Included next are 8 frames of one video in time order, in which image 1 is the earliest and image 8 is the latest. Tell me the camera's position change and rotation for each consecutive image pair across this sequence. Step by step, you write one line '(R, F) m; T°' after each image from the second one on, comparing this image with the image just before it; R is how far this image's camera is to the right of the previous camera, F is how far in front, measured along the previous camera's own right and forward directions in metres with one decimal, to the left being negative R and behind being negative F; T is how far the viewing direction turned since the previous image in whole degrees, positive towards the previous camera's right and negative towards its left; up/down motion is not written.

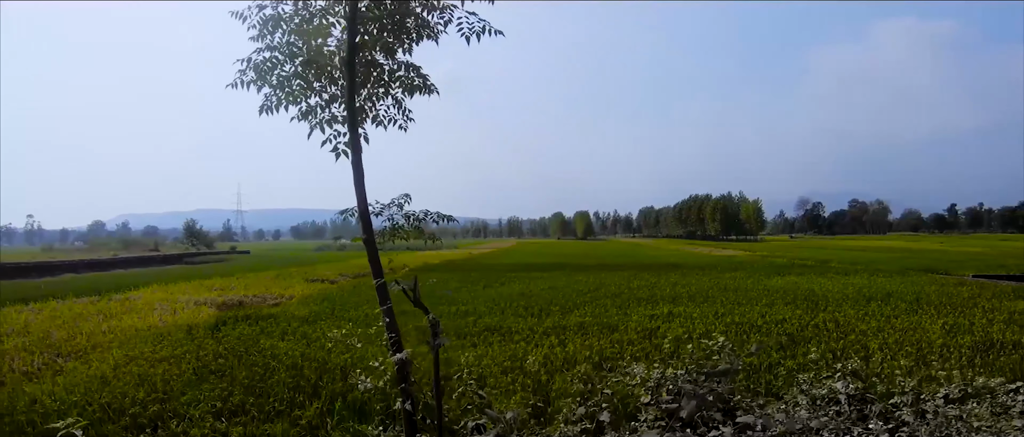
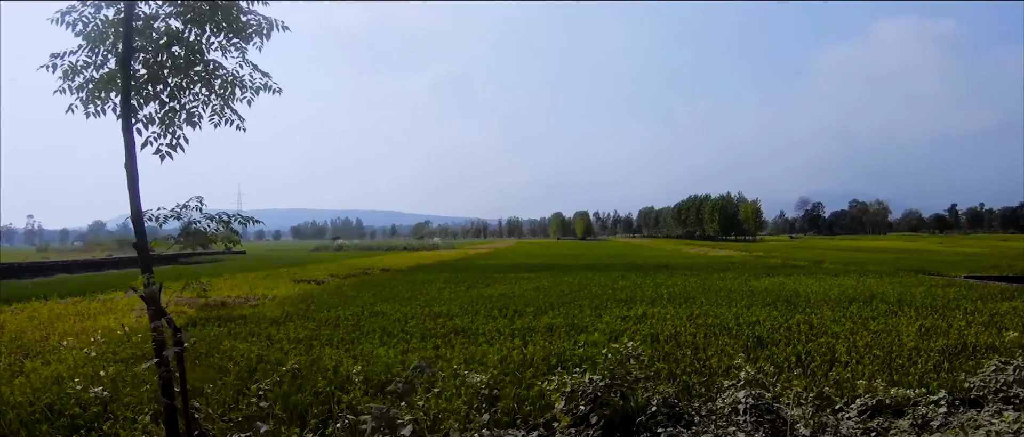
(+0.8, +0.2) m; 0°
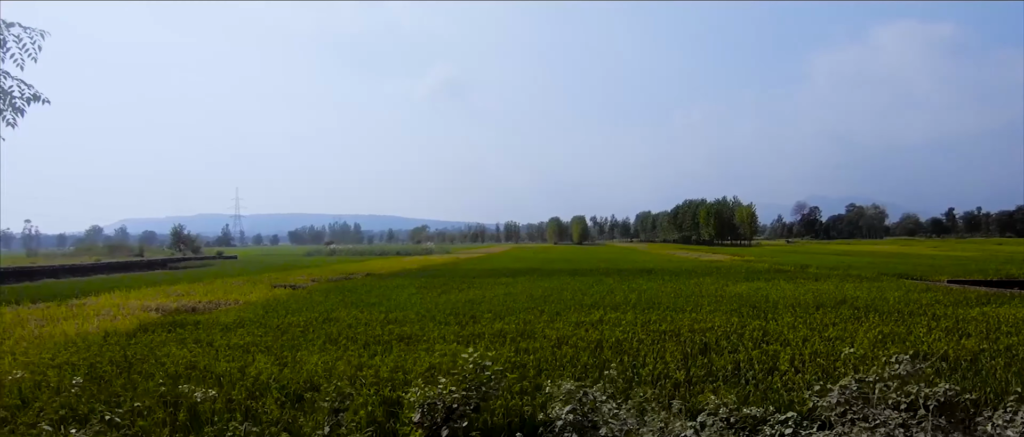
(+1.3, +0.2) m; 0°
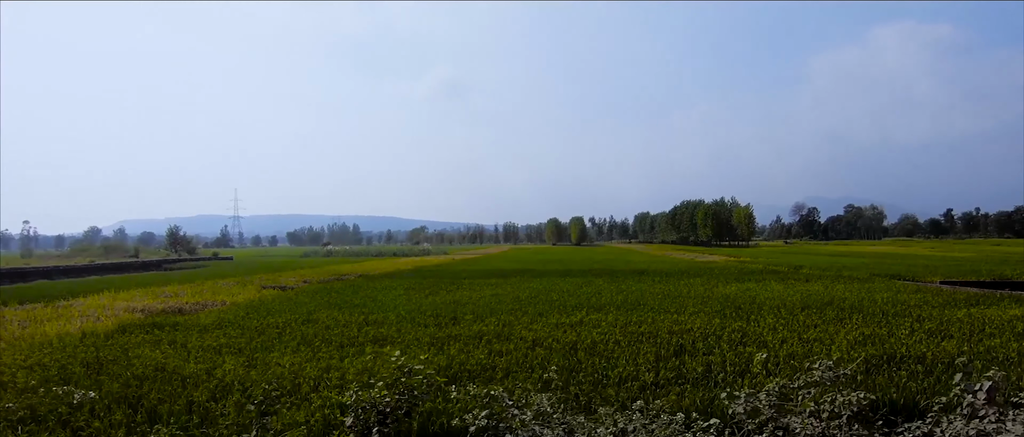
(+0.6, +0.1) m; 0°
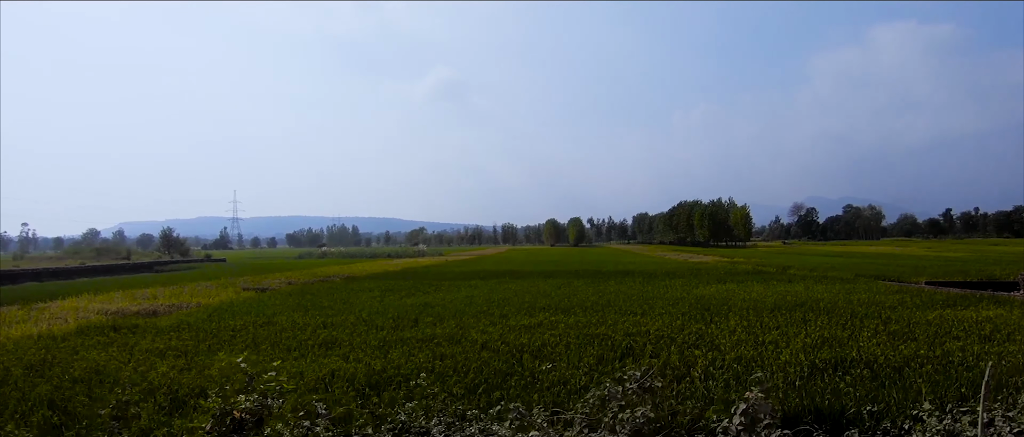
(+1.2, +0.2) m; -1°
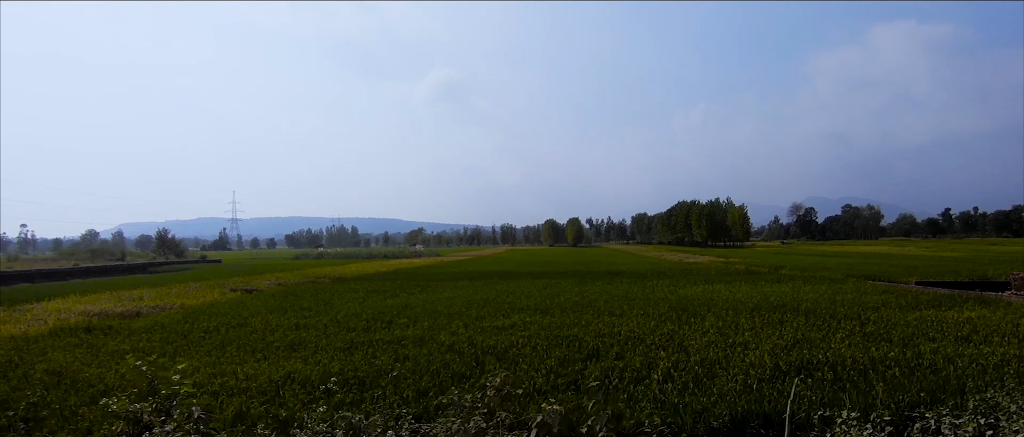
(+0.7, +0.1) m; 0°
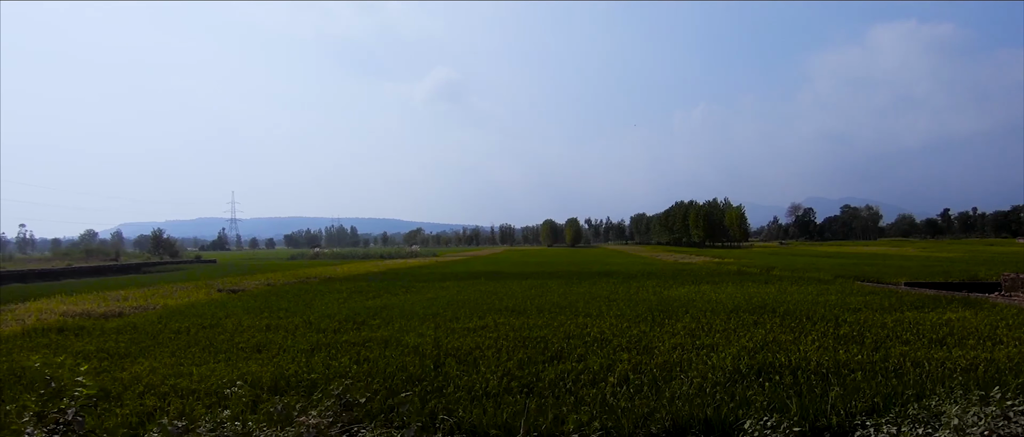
(+0.8, +0.1) m; 0°
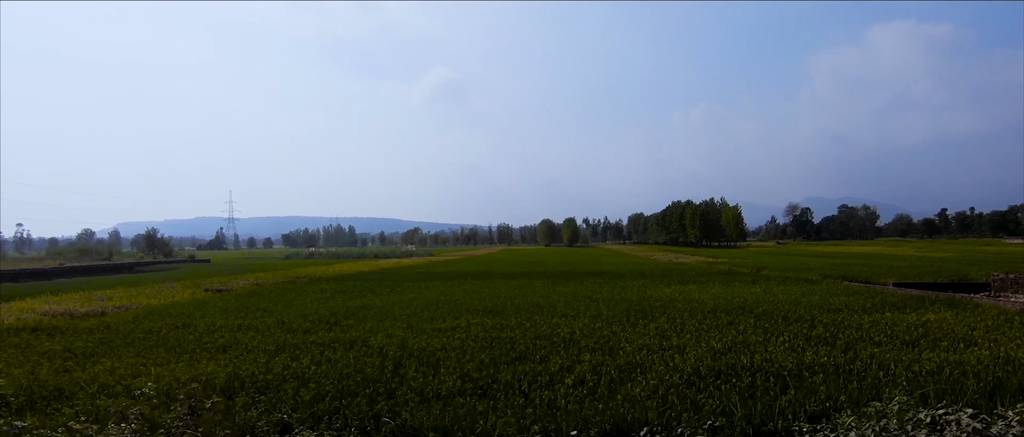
(+0.7, +0.1) m; 0°
